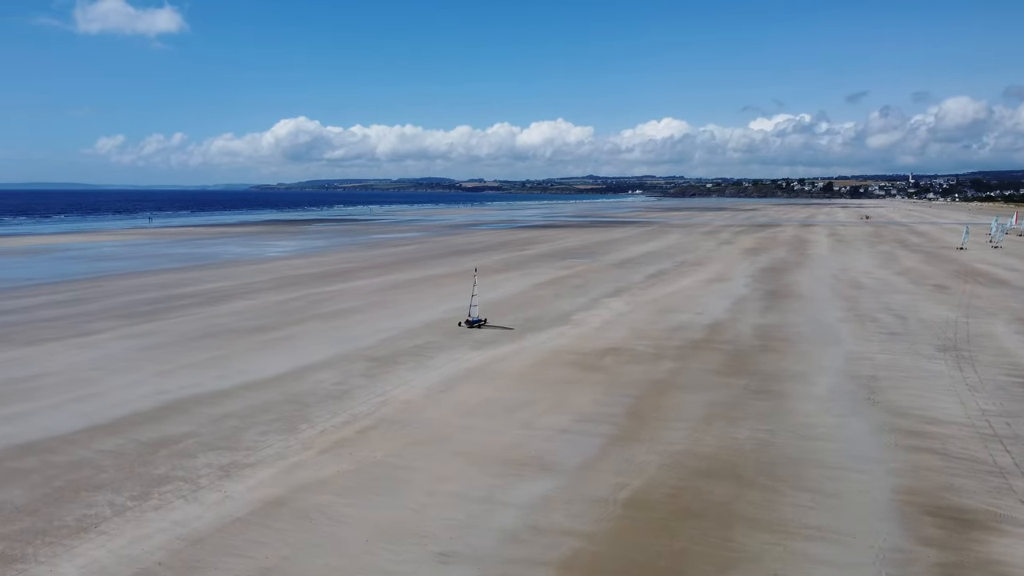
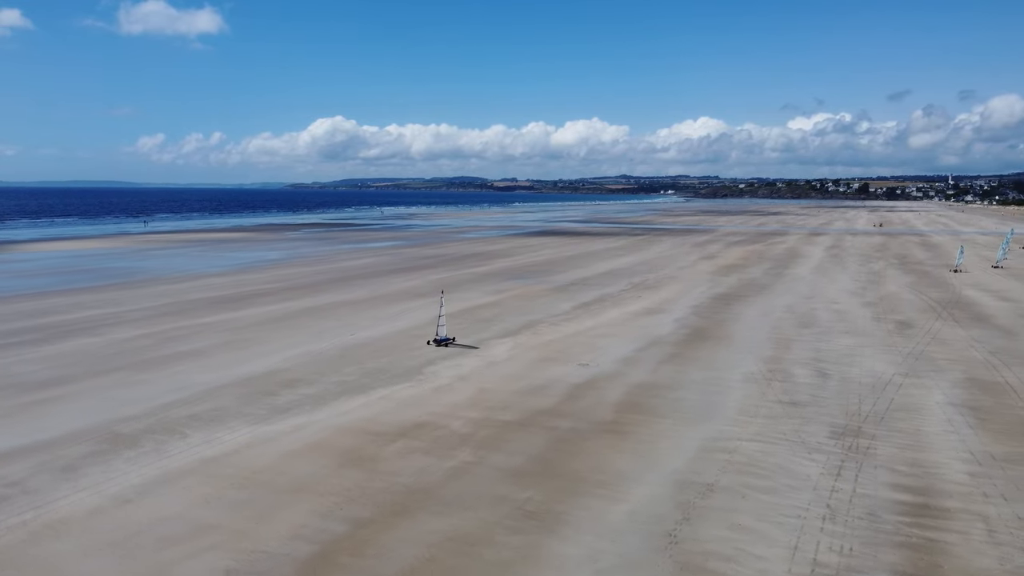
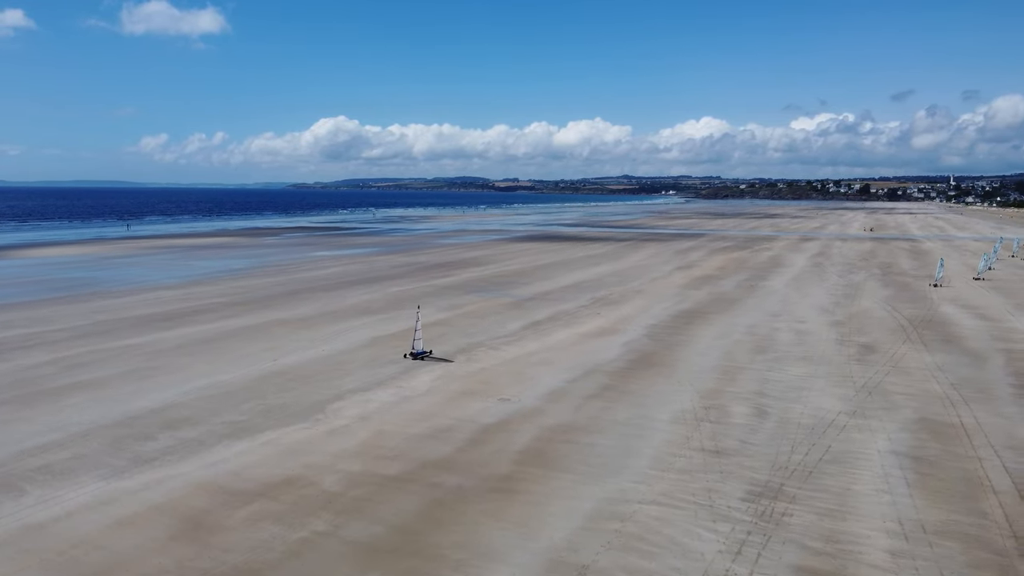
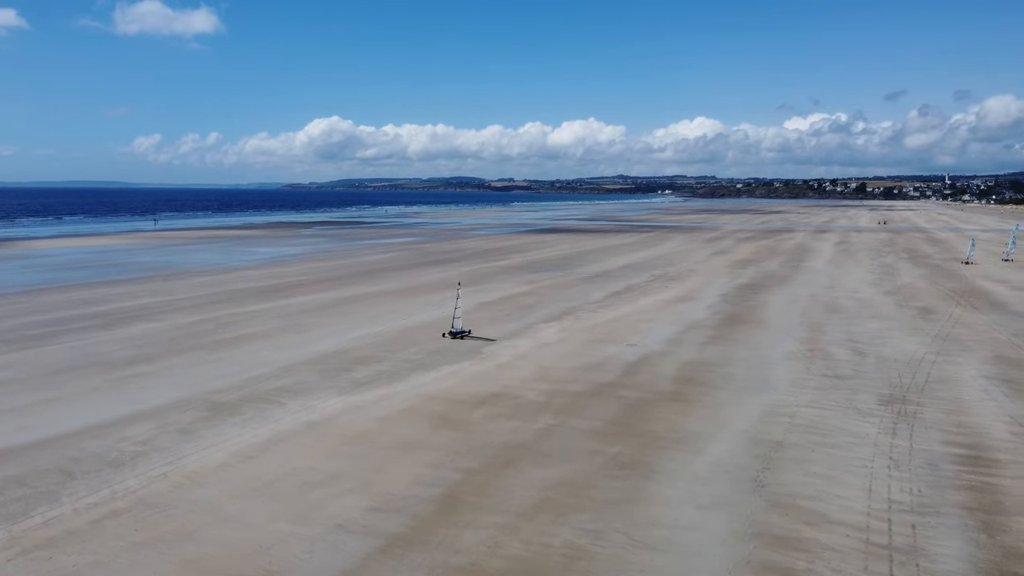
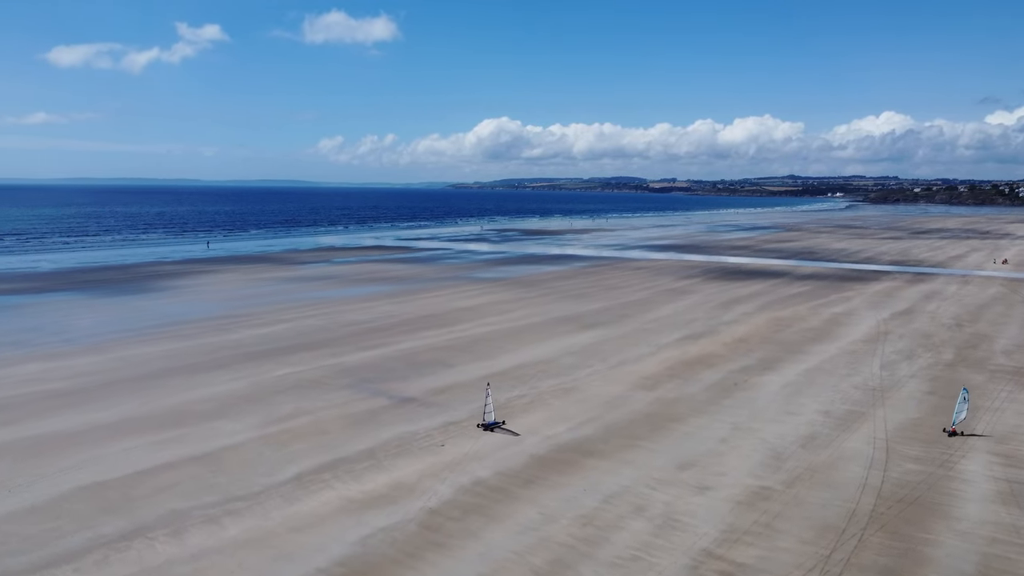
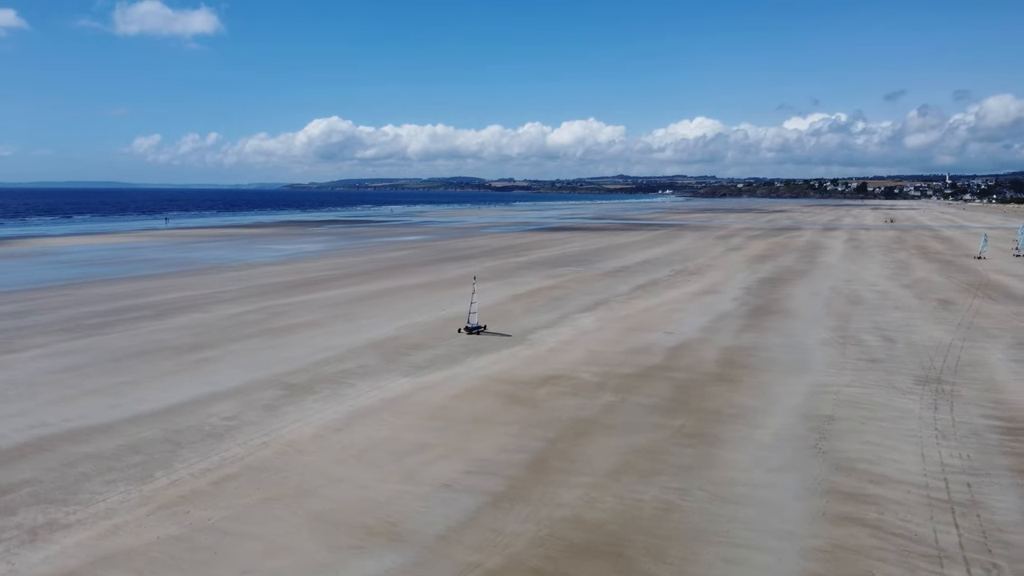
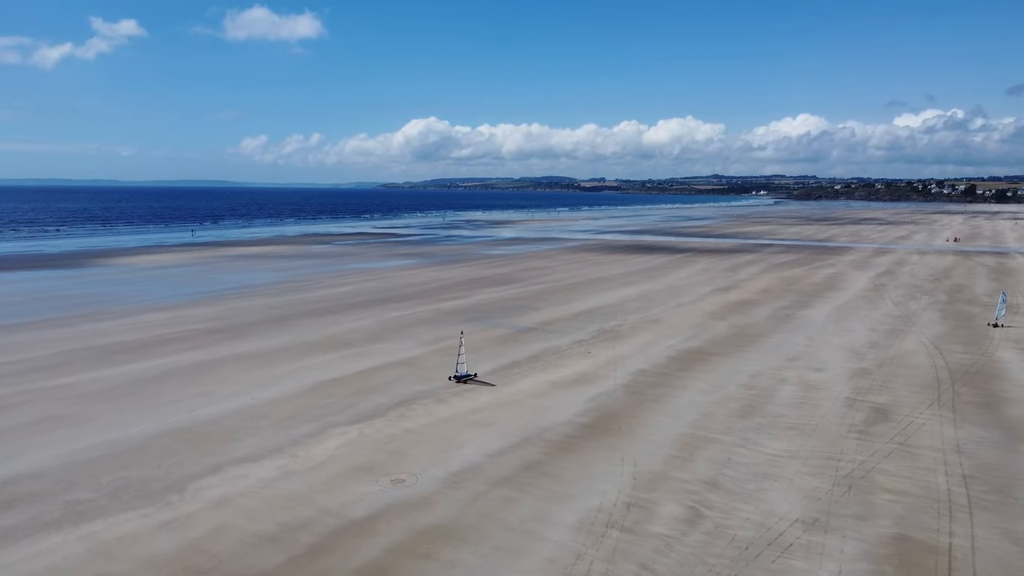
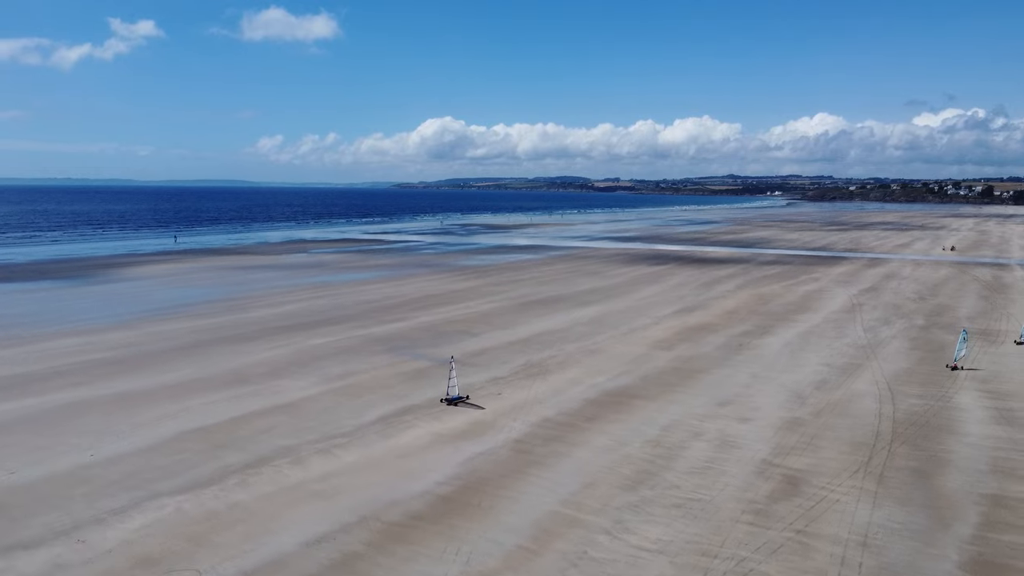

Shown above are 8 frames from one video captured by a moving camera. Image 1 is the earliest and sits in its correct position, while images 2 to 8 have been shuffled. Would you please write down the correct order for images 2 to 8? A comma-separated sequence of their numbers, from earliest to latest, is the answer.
6, 4, 2, 3, 7, 8, 5
